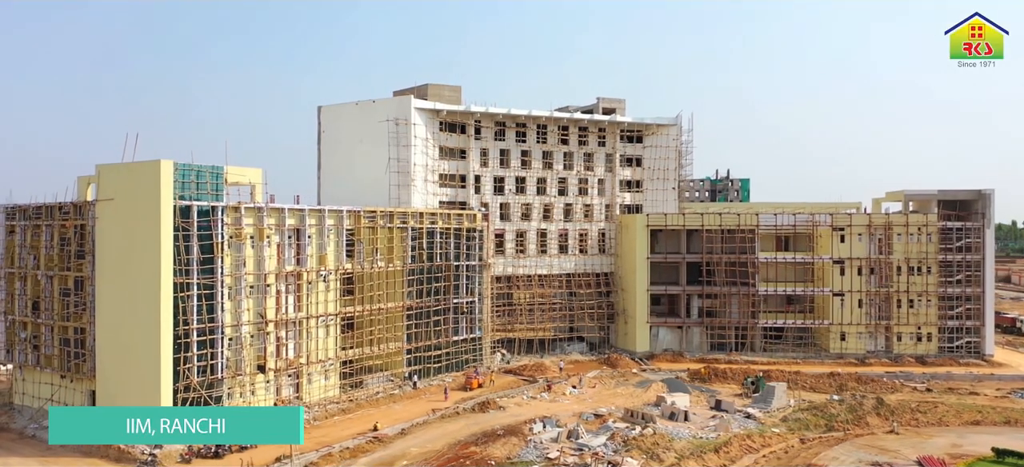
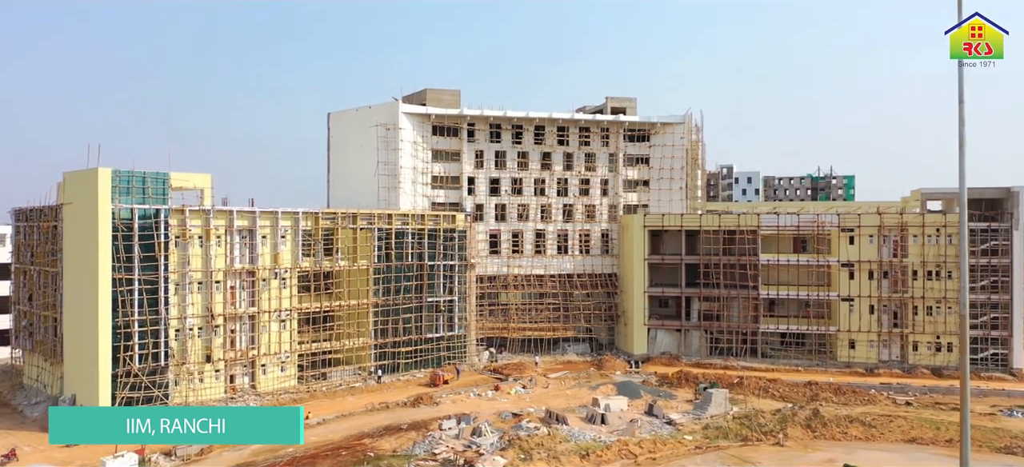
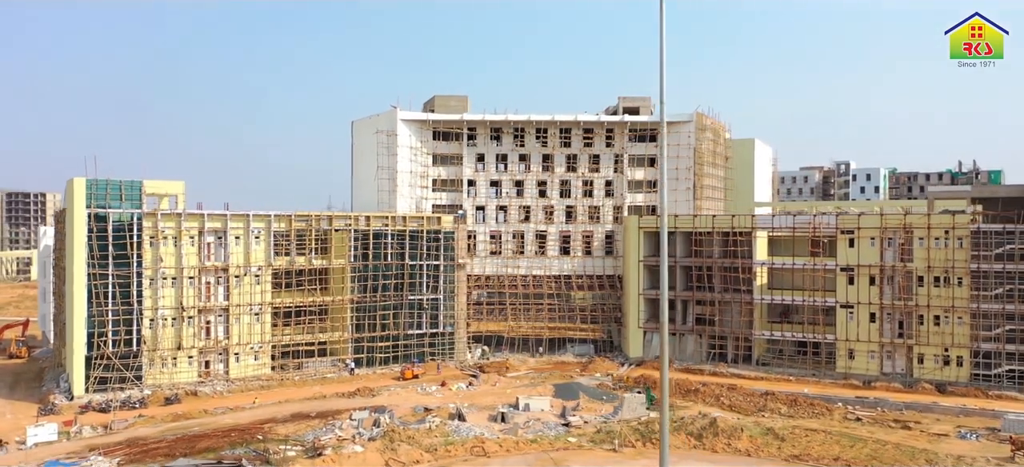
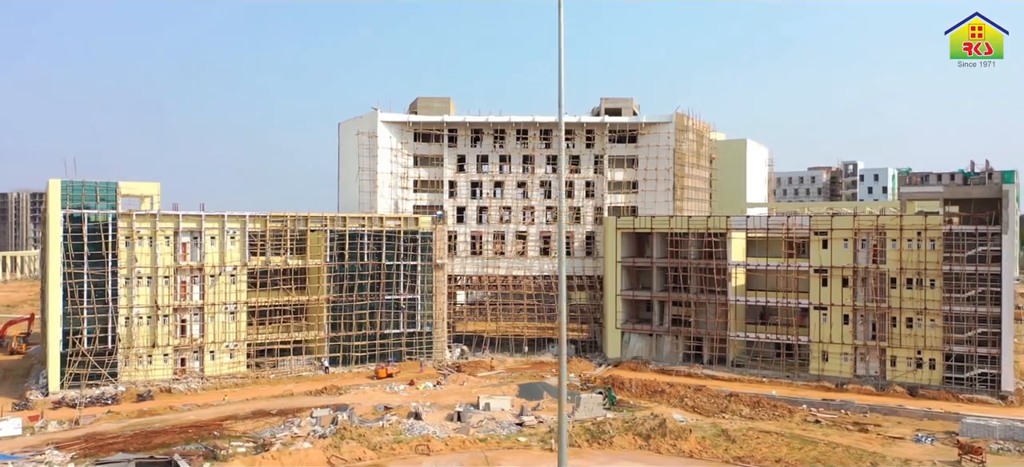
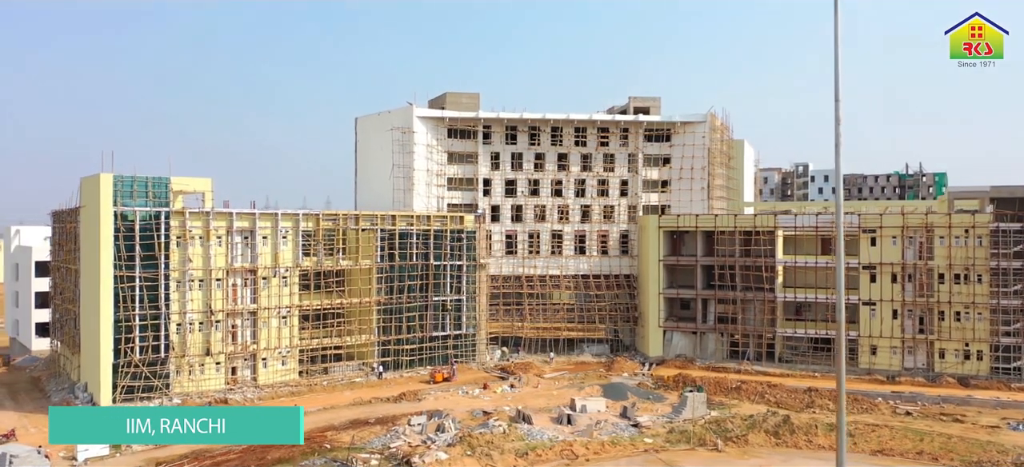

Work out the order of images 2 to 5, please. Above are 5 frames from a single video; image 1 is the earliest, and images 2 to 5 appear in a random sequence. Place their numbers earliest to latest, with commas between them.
2, 5, 3, 4
